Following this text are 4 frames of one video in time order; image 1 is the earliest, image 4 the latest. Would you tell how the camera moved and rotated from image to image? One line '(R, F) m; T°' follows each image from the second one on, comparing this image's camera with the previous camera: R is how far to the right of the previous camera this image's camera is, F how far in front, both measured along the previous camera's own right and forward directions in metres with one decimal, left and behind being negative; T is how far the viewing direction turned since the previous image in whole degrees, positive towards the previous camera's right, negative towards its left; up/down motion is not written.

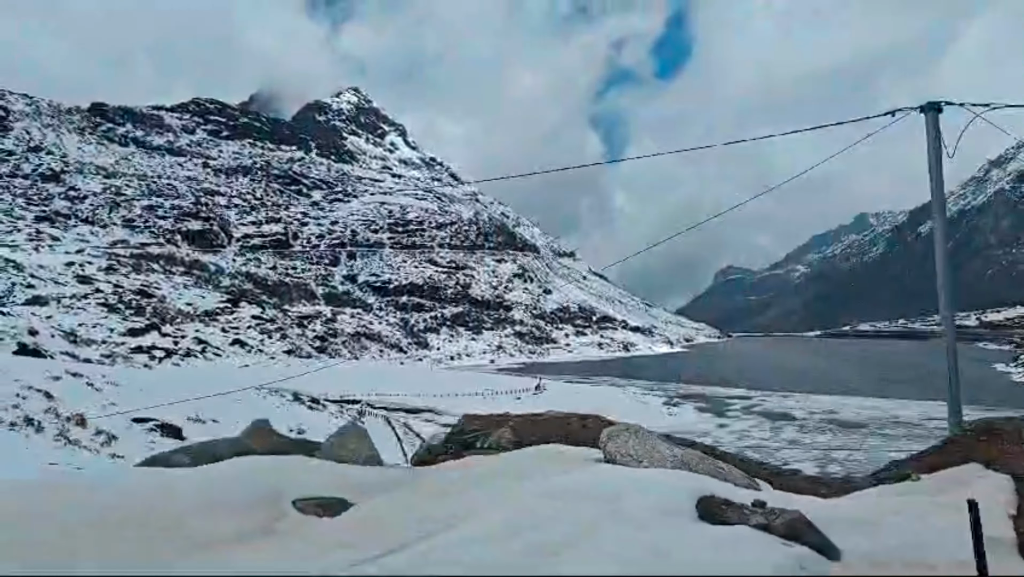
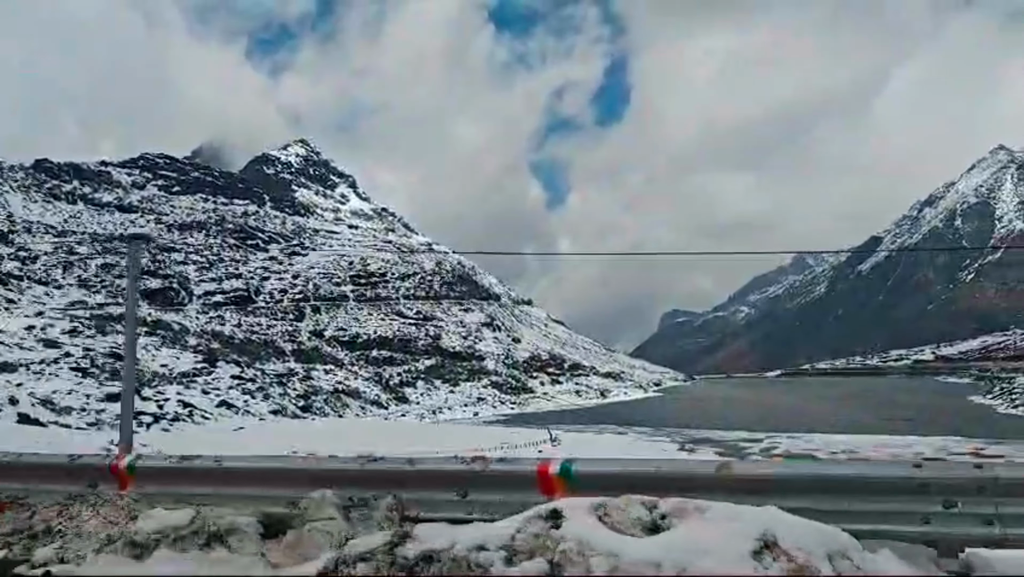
(-3.8, +0.6) m; +5°
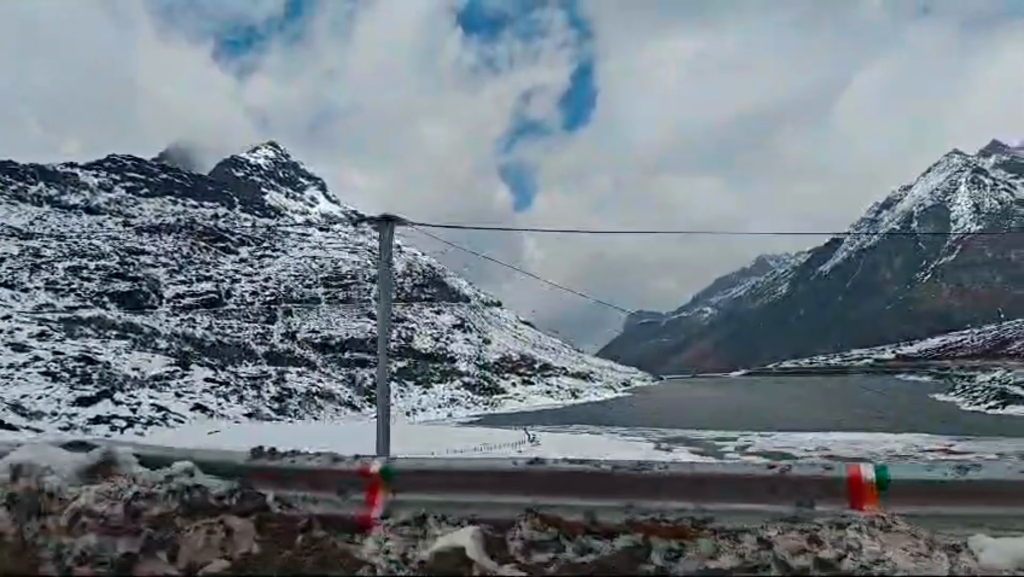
(-0.7, -0.5) m; +2°
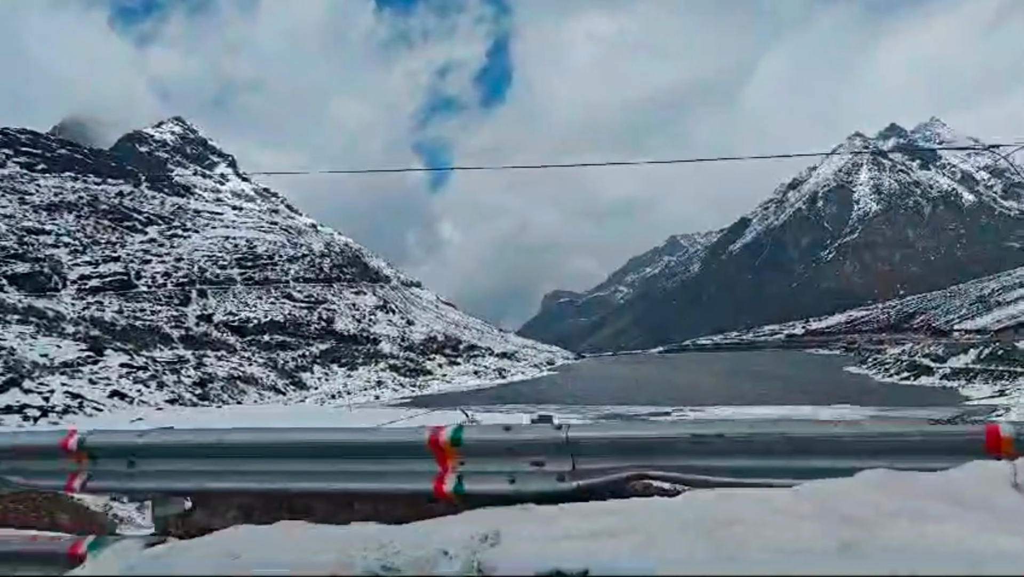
(-1.3, +0.4) m; +6°
